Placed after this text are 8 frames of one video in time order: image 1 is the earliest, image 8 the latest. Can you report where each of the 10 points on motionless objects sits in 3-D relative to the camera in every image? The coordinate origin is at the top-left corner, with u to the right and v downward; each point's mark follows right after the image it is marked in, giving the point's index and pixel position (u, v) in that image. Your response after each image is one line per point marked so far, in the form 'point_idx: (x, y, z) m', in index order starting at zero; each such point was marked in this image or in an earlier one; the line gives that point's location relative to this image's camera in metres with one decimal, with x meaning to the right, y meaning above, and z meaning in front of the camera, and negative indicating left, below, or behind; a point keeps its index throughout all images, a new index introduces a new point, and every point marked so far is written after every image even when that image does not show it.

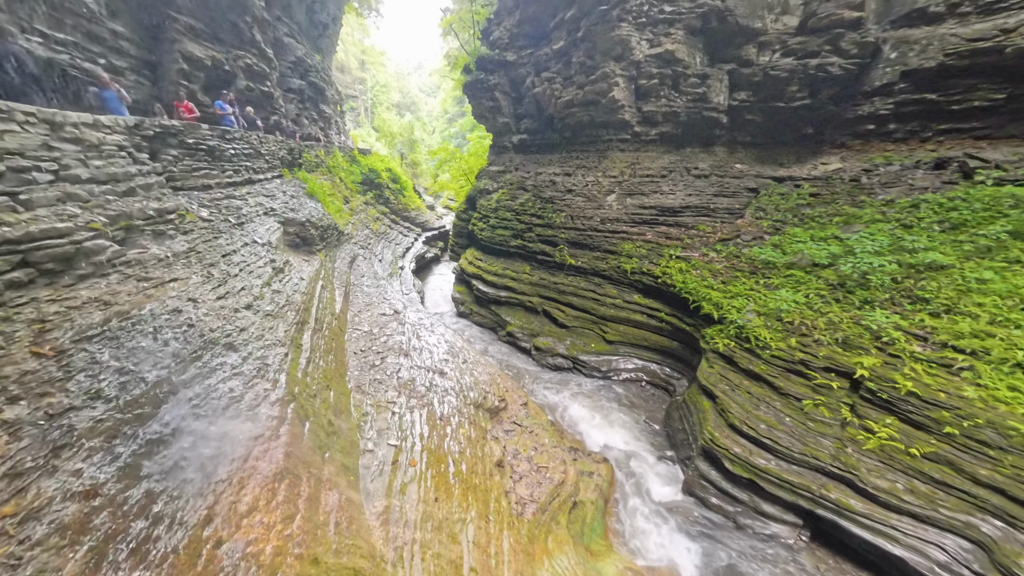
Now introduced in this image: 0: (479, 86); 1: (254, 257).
0: (-1.5, +9.3, +16.6) m
1: (-4.6, +0.4, +6.4) m
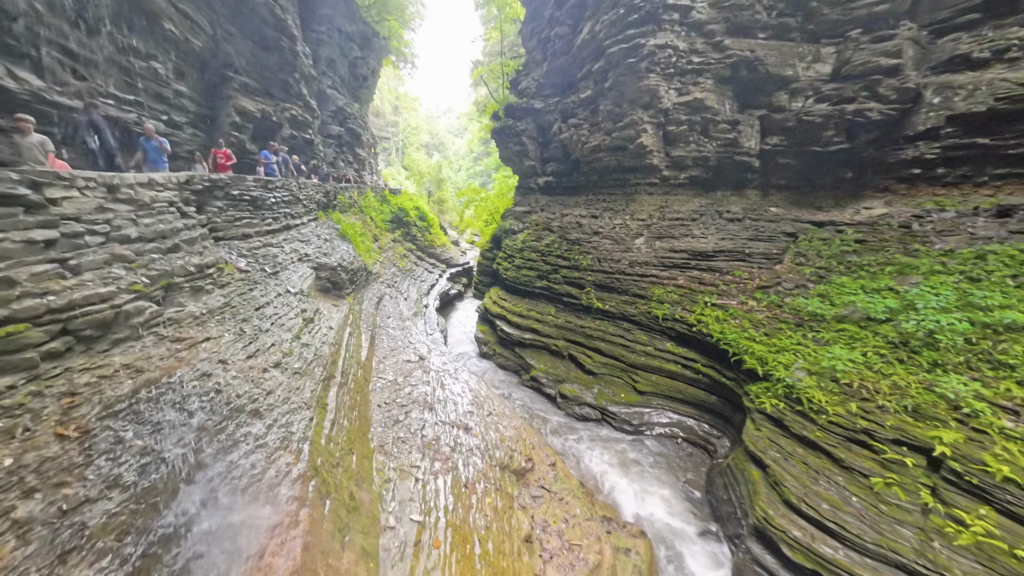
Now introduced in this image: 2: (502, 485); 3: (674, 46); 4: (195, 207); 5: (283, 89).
0: (-0.2, +7.4, +17.2) m
1: (-4.1, -0.4, +6.5) m
2: (-0.2, -3.0, +5.4) m
3: (+4.7, +7.0, +10.3) m
4: (-5.1, +1.3, +5.7) m
5: (-8.4, +7.4, +13.1) m
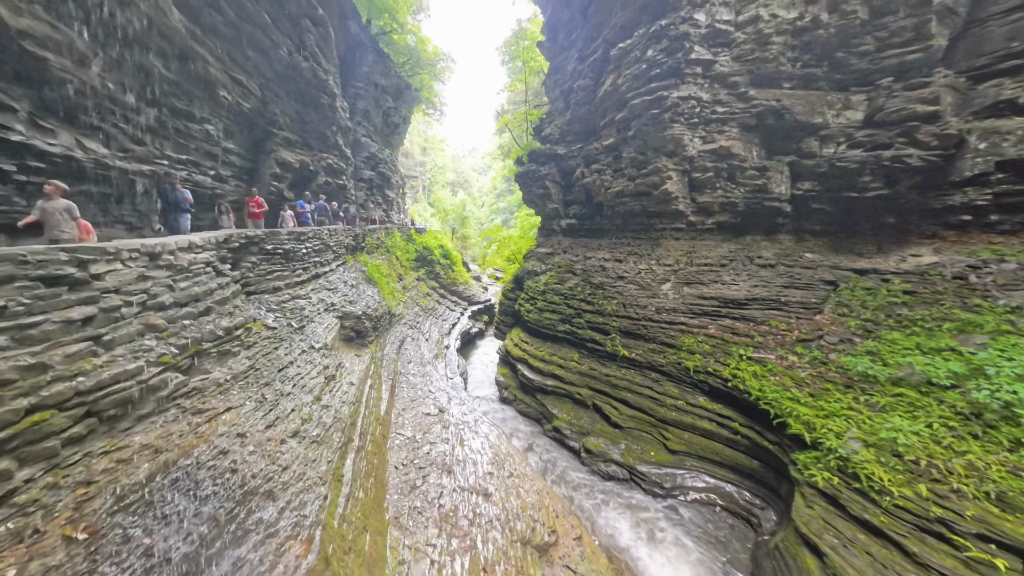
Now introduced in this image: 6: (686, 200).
0: (+1.0, +5.4, +17.6) m
1: (-3.6, -1.4, +6.4) m
2: (+0.2, -3.9, +5.0) m
3: (+5.4, +5.6, +10.4) m
4: (-4.7, +0.4, +5.9) m
5: (-7.5, +5.9, +14.0) m
6: (+5.5, +2.8, +11.2) m
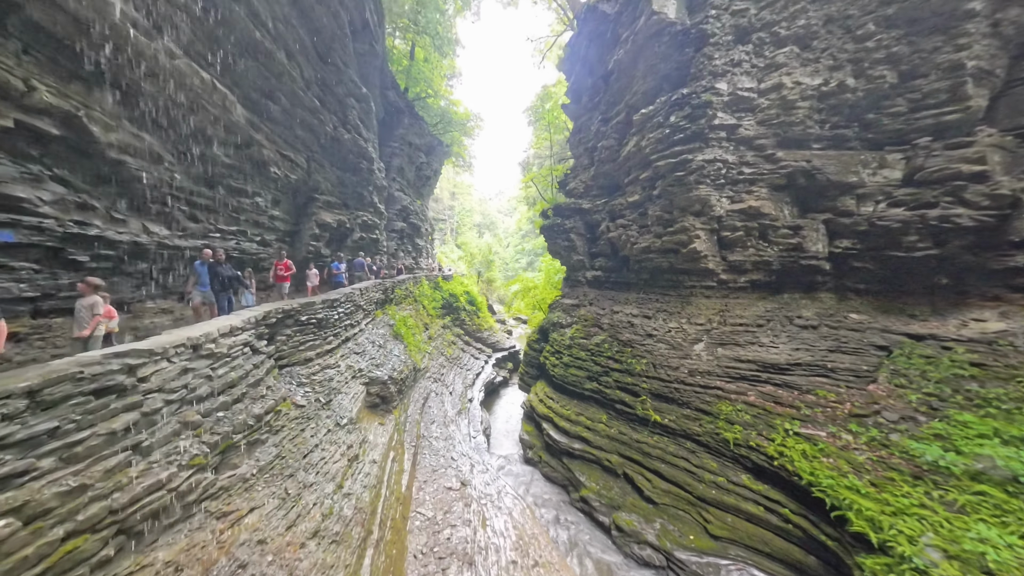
0: (+2.2, +2.9, +17.9) m
1: (-3.2, -2.7, +6.4) m
2: (+0.5, -5.0, +4.4) m
3: (+6.2, +3.8, +10.5) m
4: (-4.2, -0.9, +6.2) m
5: (-6.4, +3.7, +14.9) m
6: (+6.3, +0.9, +11.0) m
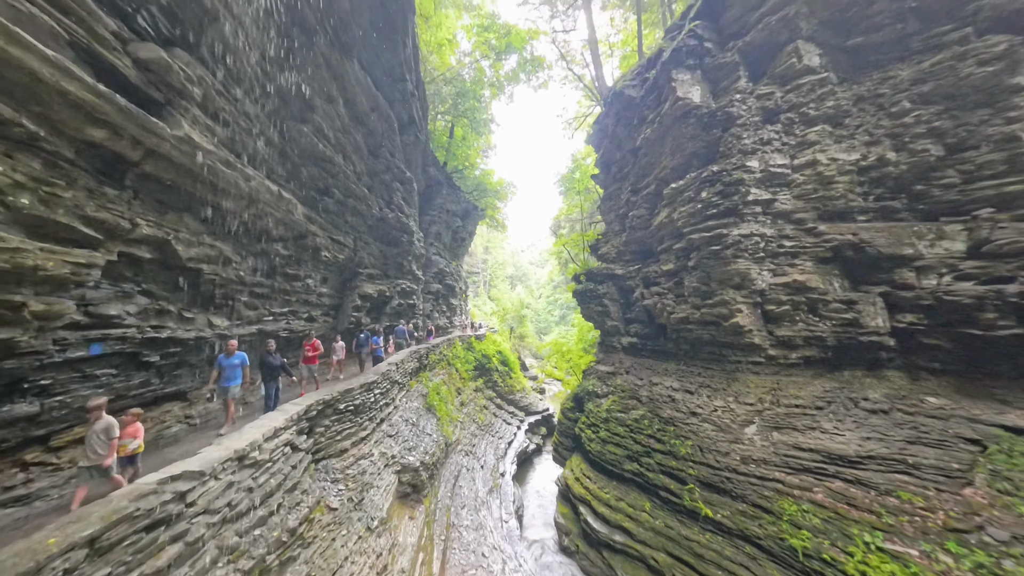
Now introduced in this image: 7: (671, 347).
0: (+3.9, -0.3, +17.8) m
1: (-2.6, -4.4, +6.2) m
2: (+0.9, -6.4, +3.6) m
3: (+7.1, +1.6, +10.3) m
4: (-3.6, -2.5, +6.3) m
5: (-5.0, +0.9, +15.7) m
6: (+7.3, -1.3, +10.4) m
7: (+6.1, -2.3, +13.6) m
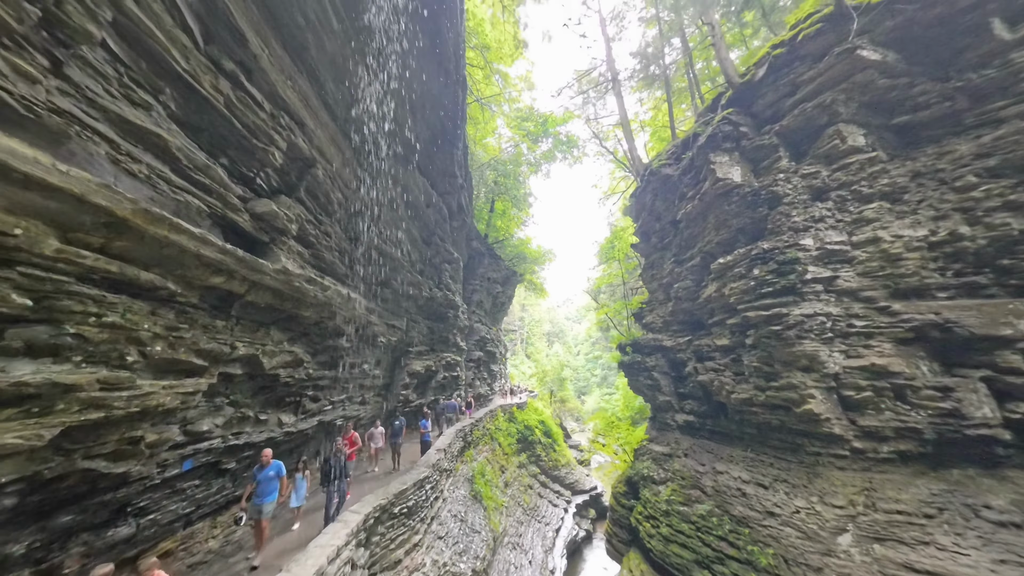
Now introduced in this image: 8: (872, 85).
0: (+6.0, -3.7, +17.1) m
1: (-1.5, -6.2, +5.8) m
2: (+1.7, -7.7, +2.6) m
3: (+8.5, -0.6, +9.7) m
4: (-2.6, -4.4, +6.2) m
5: (-3.1, -2.5, +16.1) m
6: (+8.6, -3.5, +9.4) m
7: (+7.8, -5.0, +12.5) m
8: (+9.8, +5.5, +9.7) m
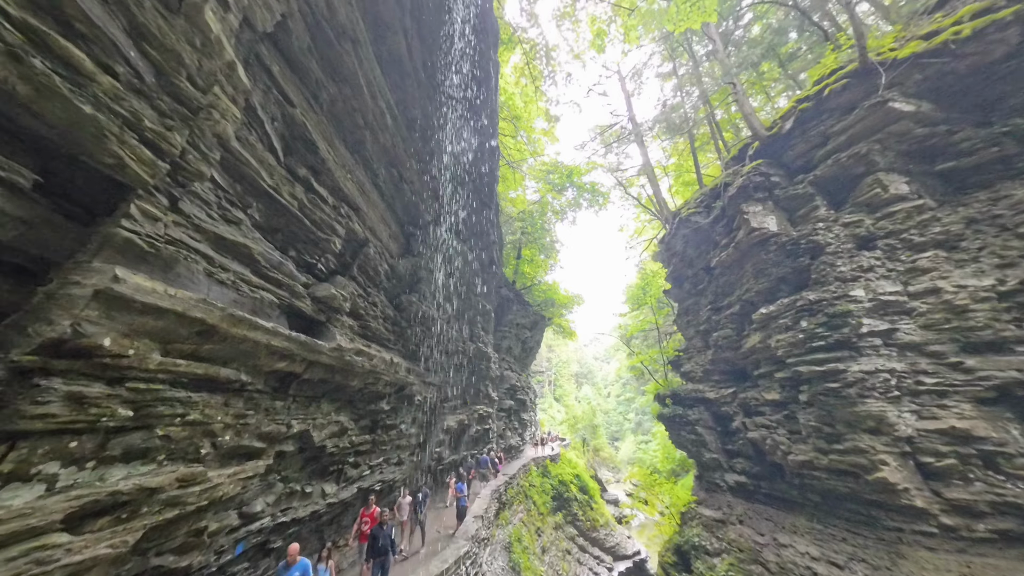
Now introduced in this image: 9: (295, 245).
0: (+7.5, -5.9, +16.2) m
1: (-0.7, -7.3, +5.2) m
2: (+2.3, -8.4, +1.6) m
3: (+9.5, -2.0, +9.0) m
4: (-1.8, -5.6, +5.9) m
5: (-1.6, -4.8, +16.0) m
6: (+9.6, -4.8, +8.4) m
7: (+9.0, -6.6, +11.4) m
8: (+10.7, +4.1, +9.6) m
9: (-3.3, +0.6, +5.4) m
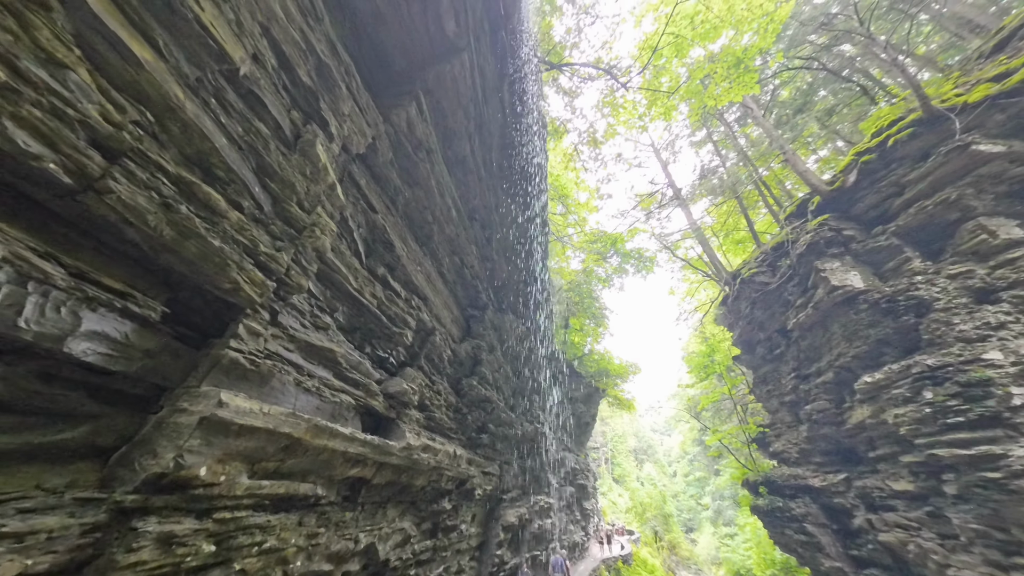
0: (+10.1, -8.5, +13.6) m
1: (+0.7, -8.4, +3.4) m
2: (+3.3, -8.6, -0.6) m
3: (+11.0, -3.2, +7.1) m
4: (-0.4, -6.9, +4.6) m
5: (+1.0, -7.9, +14.5) m
6: (+11.2, -5.9, +5.9) m
7: (+11.0, -8.2, +8.6) m
8: (+12.0, +2.8, +8.7) m
9: (-2.2, -0.8, +5.4) m
